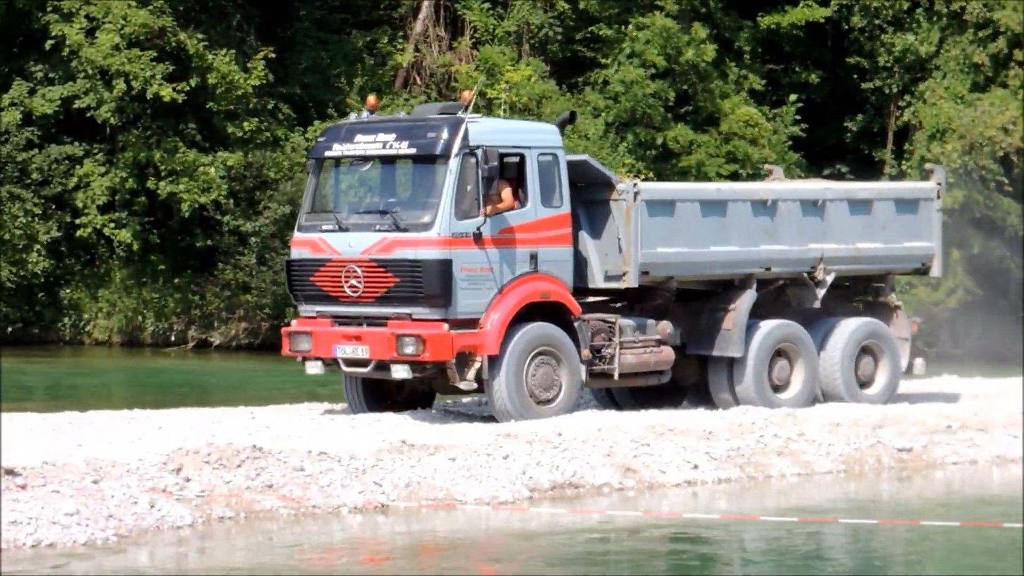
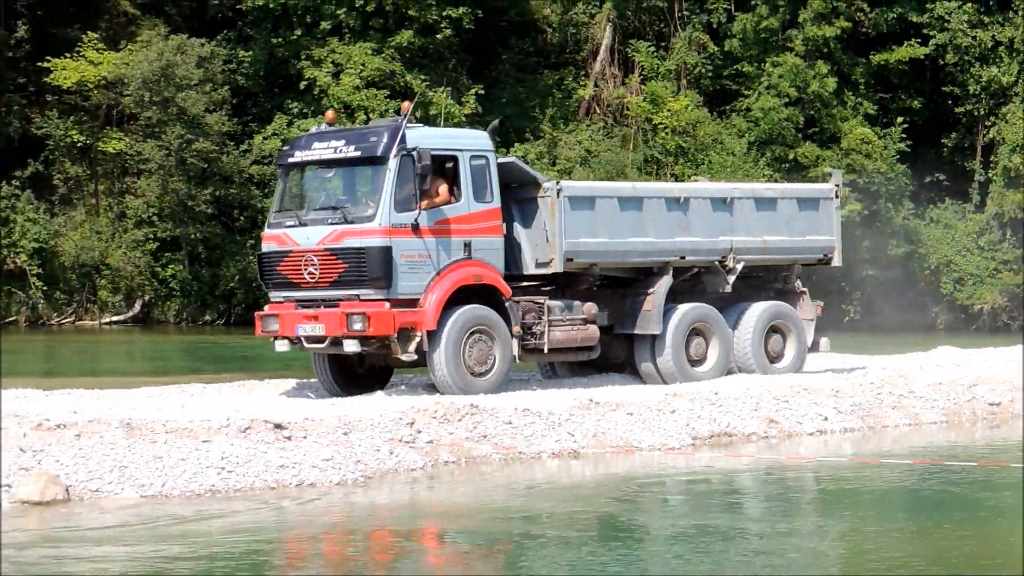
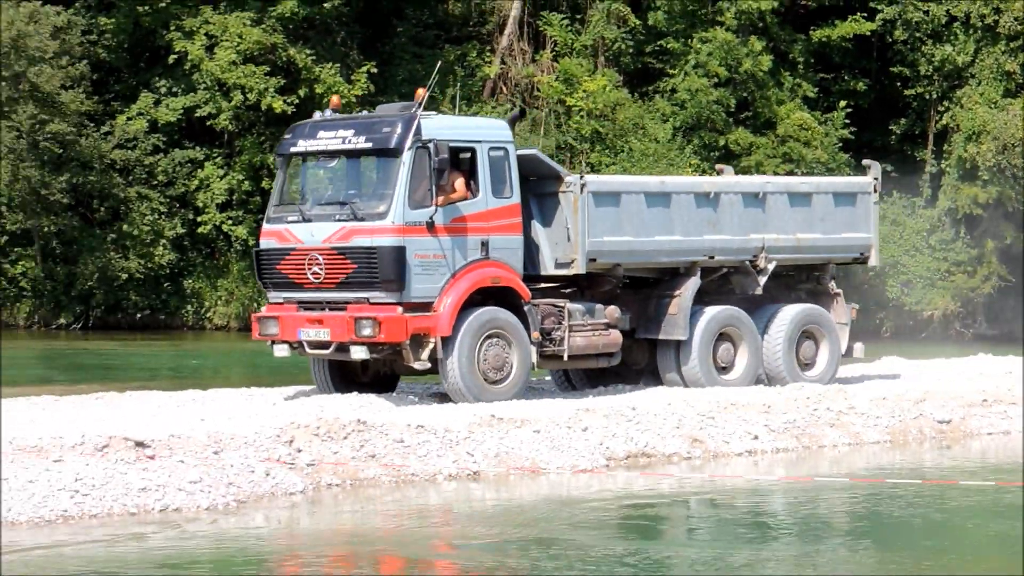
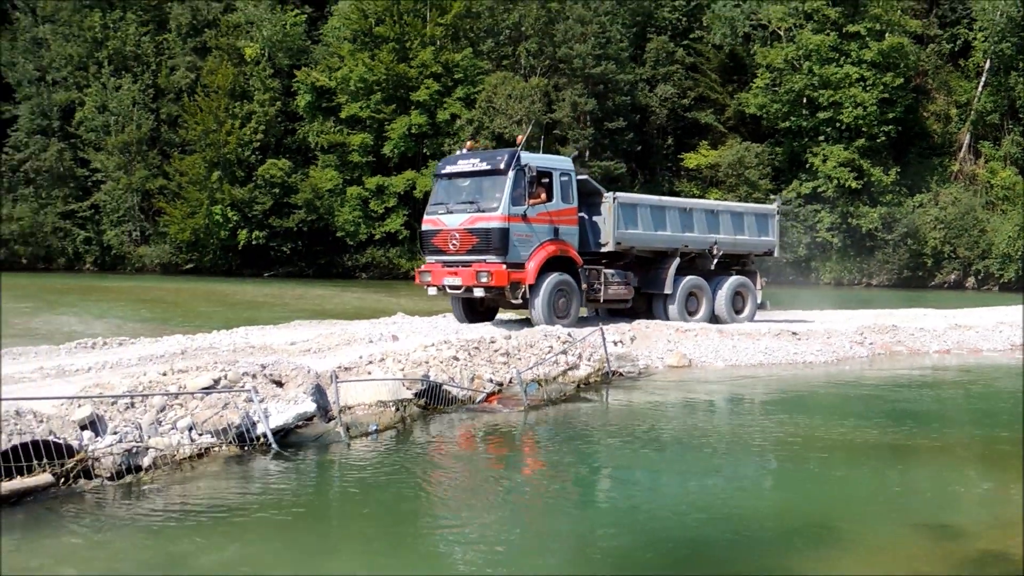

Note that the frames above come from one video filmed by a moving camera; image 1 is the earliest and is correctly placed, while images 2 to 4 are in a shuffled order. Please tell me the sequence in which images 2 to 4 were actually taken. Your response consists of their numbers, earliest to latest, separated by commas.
3, 2, 4
